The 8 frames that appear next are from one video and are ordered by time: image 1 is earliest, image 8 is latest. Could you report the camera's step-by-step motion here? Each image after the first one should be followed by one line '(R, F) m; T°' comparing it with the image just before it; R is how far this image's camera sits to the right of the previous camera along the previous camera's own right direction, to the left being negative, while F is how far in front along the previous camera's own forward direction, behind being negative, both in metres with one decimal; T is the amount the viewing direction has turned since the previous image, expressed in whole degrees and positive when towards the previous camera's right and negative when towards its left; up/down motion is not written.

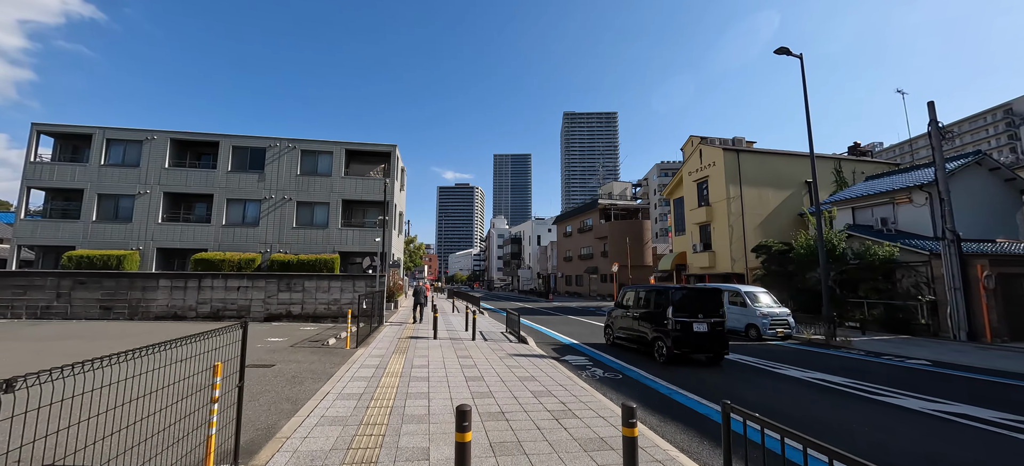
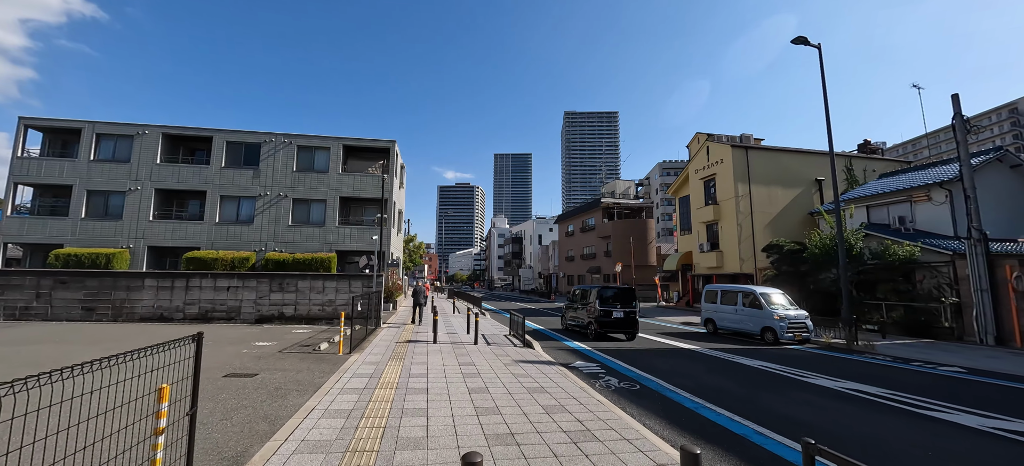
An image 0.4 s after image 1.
(-0.1, +0.7) m; 0°
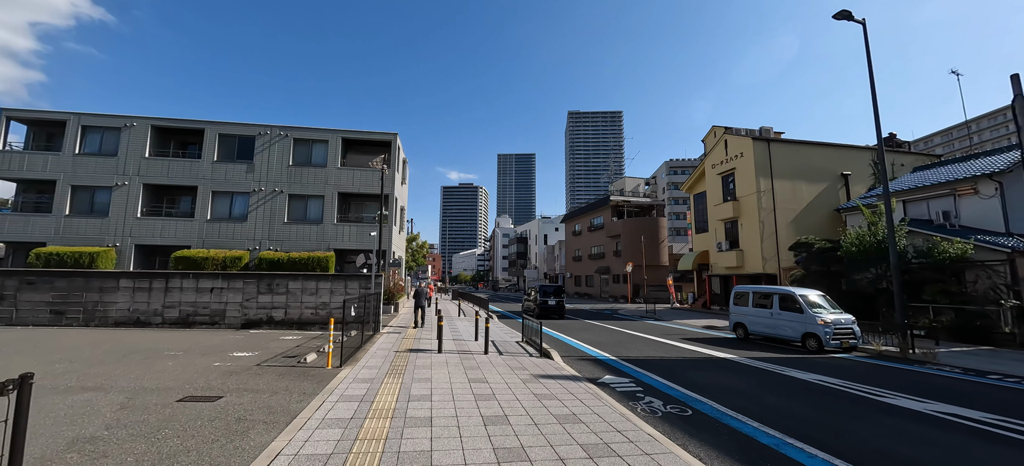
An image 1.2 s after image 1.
(-0.3, +1.3) m; 0°
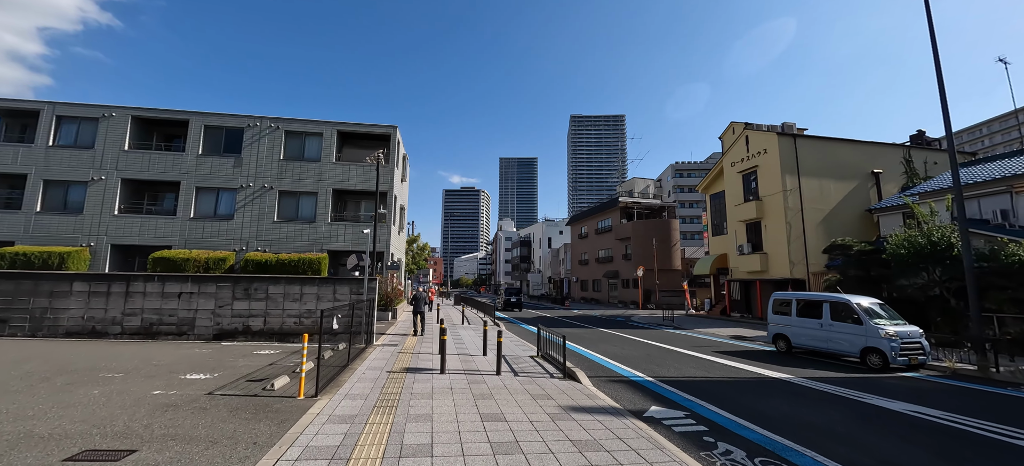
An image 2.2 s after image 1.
(-0.3, +1.5) m; 0°
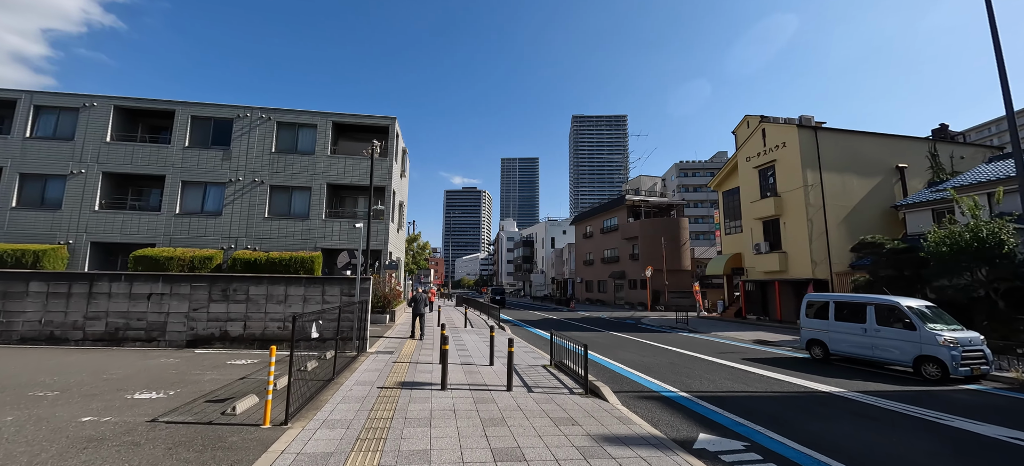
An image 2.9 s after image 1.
(-0.2, +1.1) m; 0°
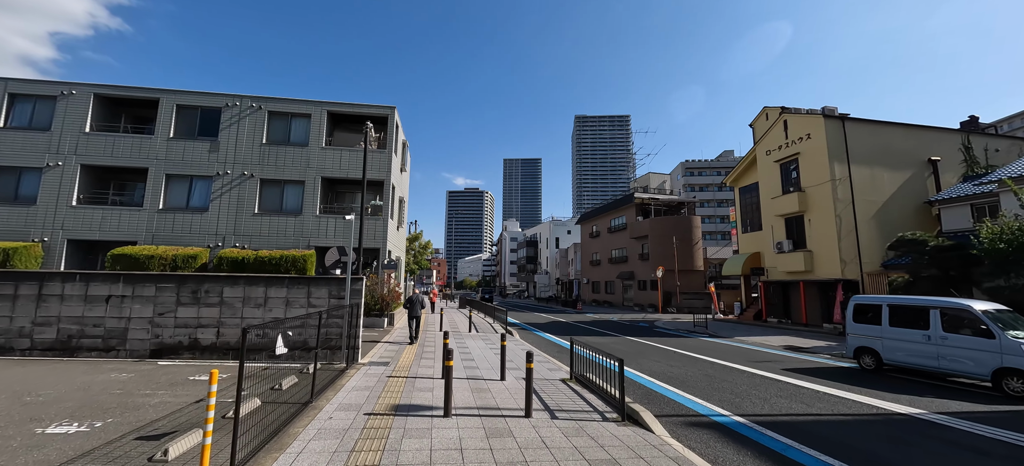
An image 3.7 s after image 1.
(-0.2, +1.2) m; 0°
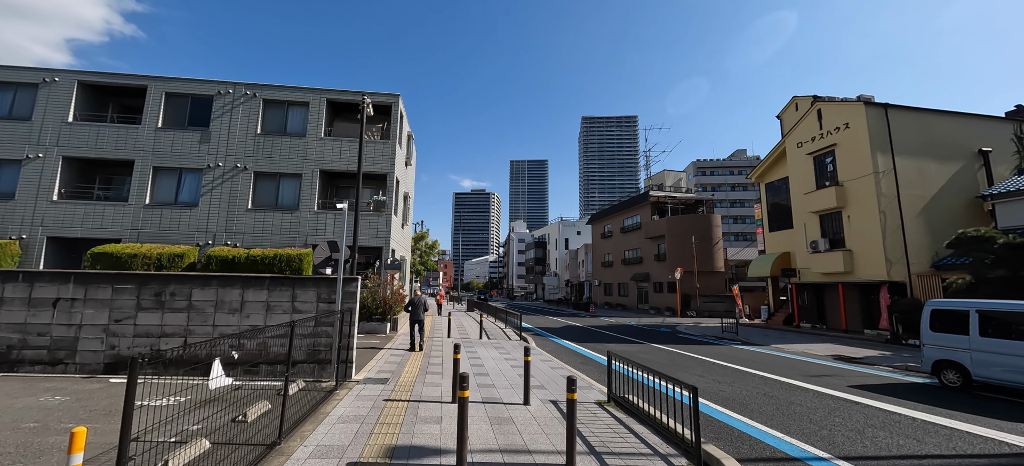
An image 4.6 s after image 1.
(-0.3, +1.4) m; -1°
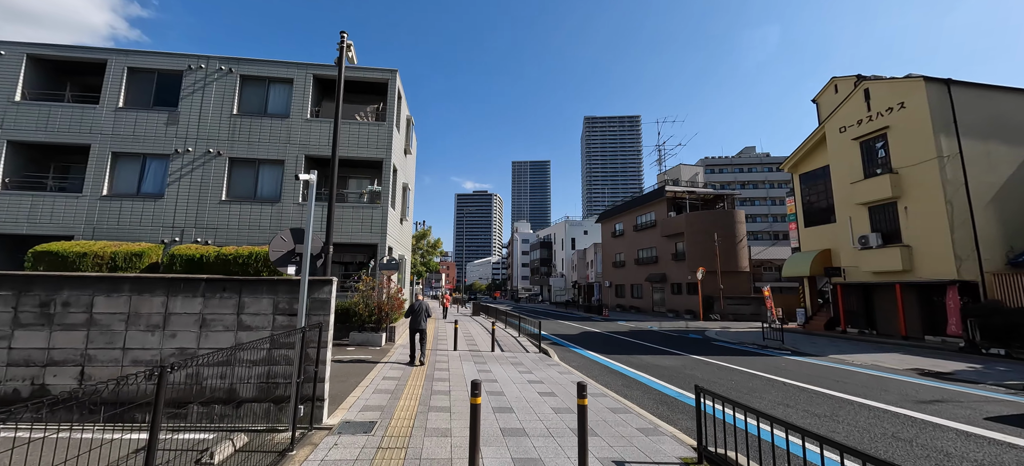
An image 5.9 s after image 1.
(-0.4, +2.0) m; 0°
